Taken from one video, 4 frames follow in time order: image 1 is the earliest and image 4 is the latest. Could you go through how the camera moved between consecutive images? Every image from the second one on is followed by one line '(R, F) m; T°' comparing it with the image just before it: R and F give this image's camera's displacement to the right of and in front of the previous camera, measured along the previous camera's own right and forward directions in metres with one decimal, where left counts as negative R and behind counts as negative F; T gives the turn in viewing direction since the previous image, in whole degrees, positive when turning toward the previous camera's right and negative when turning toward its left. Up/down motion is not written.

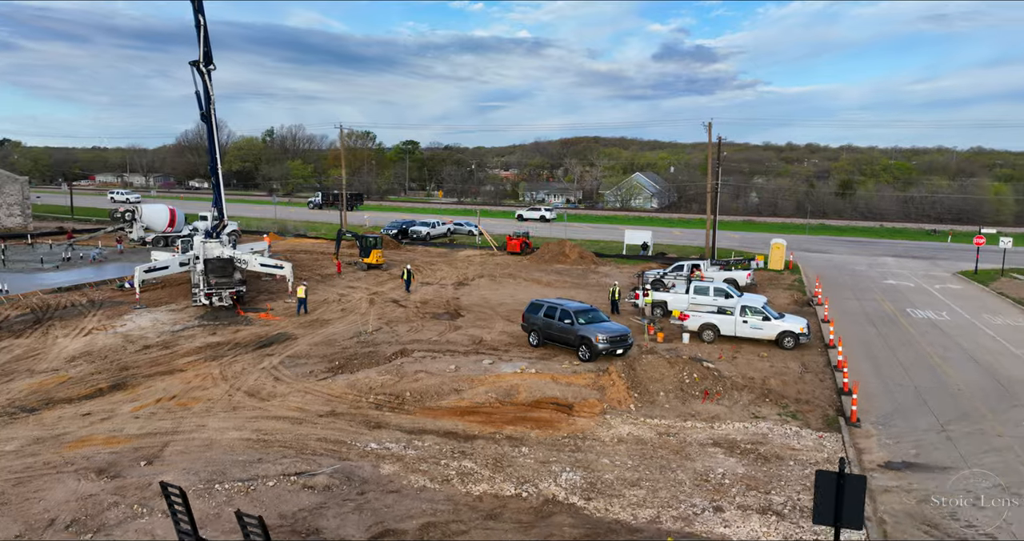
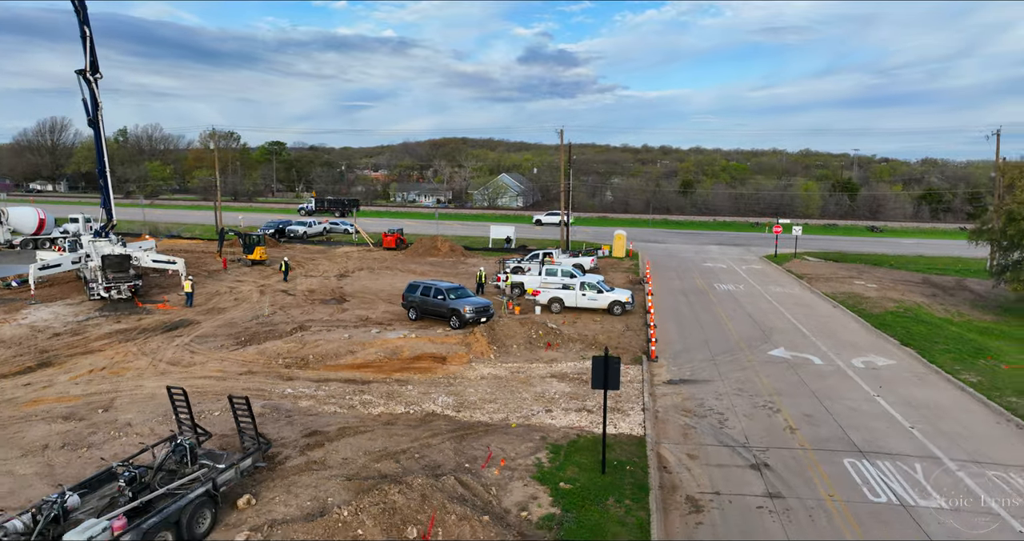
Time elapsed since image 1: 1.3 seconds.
(-0.3, -4.0) m; +10°
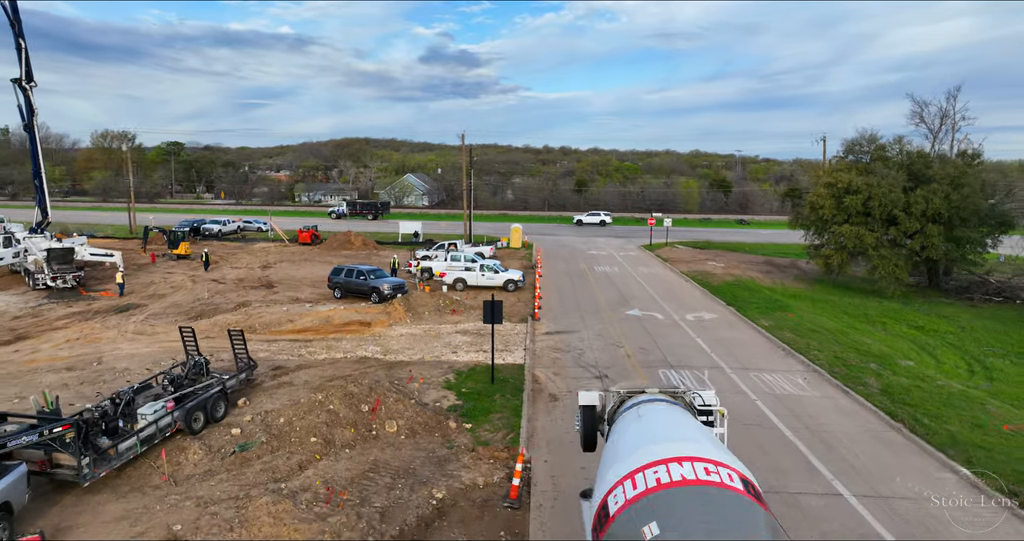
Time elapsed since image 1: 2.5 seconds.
(-0.2, -4.8) m; +8°
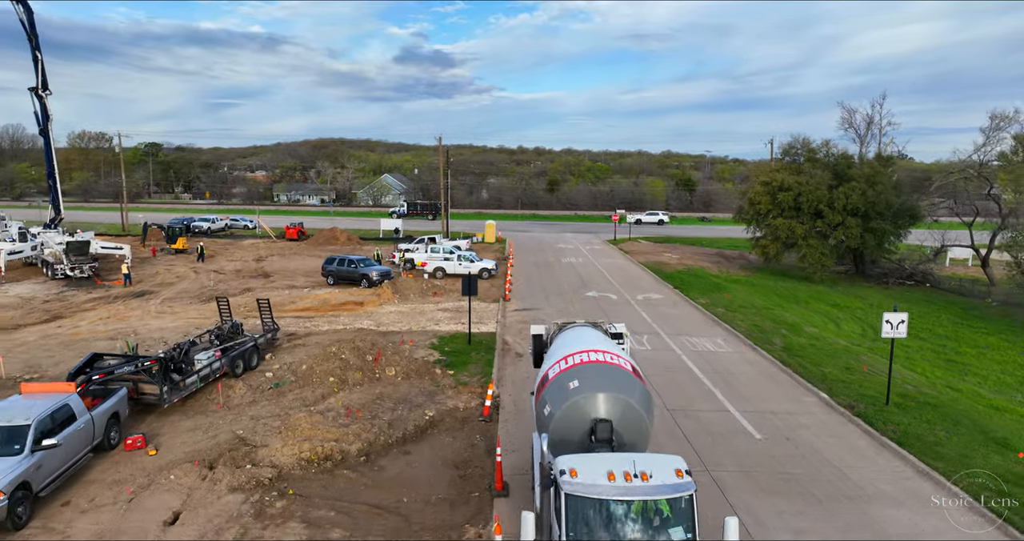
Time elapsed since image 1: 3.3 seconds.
(+0.1, -3.6) m; +2°
